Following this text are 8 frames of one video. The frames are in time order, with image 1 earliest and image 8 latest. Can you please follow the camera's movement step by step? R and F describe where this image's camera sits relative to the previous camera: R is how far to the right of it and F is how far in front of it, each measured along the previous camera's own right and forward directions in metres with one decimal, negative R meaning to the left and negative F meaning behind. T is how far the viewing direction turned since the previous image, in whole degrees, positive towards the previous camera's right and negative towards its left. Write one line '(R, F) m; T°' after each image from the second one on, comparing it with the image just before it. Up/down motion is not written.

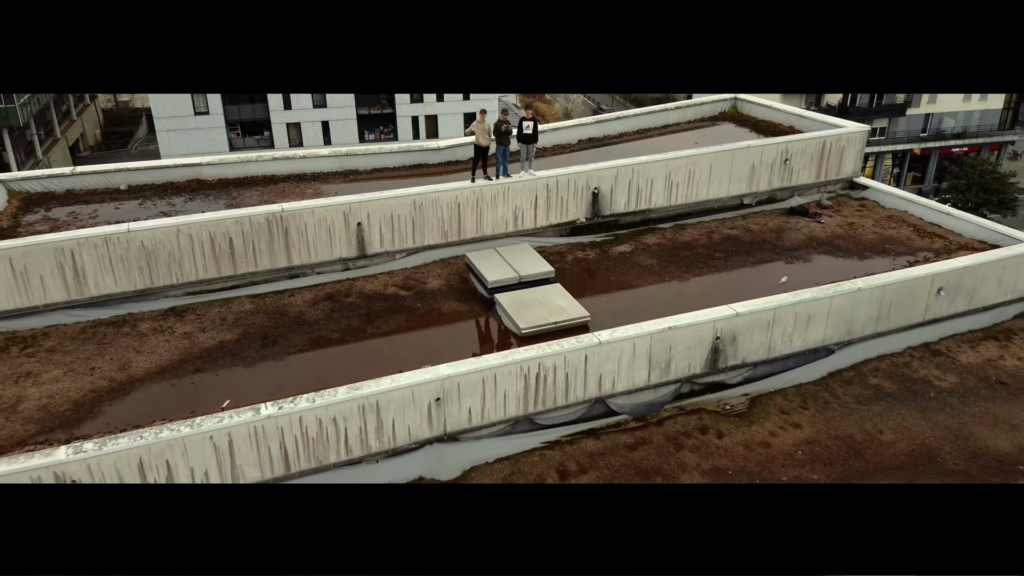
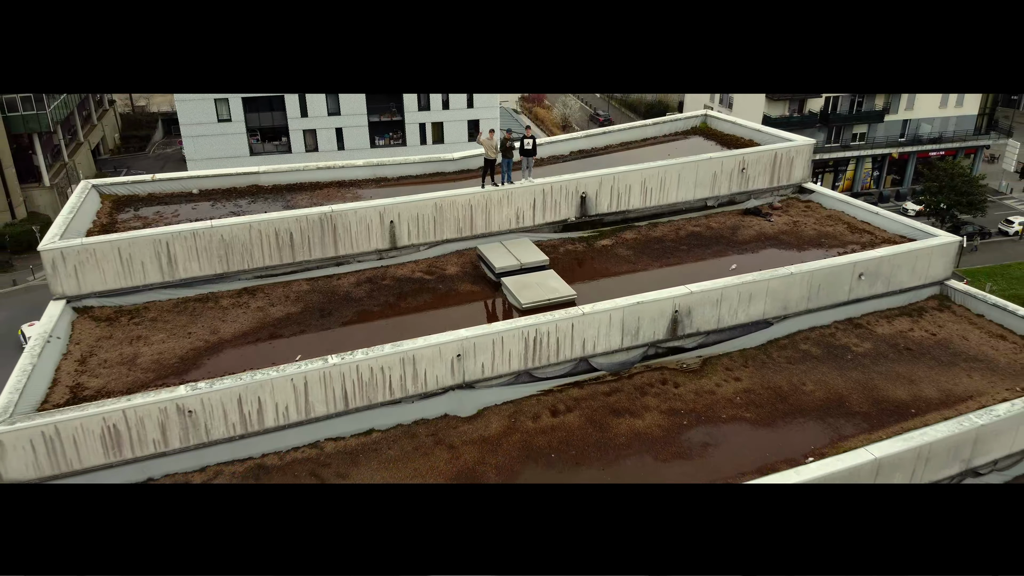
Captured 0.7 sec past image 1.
(-0.1, -2.4) m; 0°
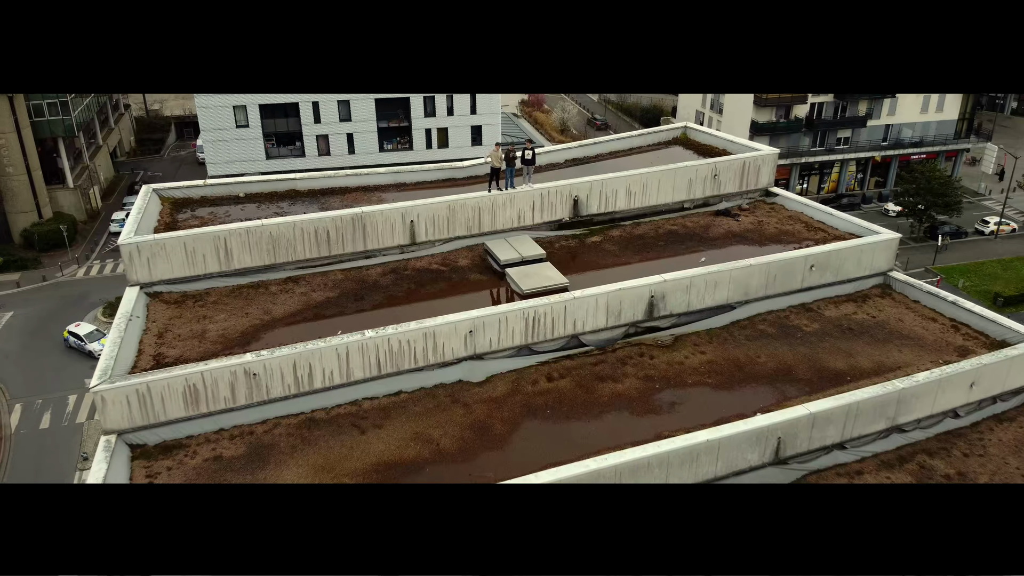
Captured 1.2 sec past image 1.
(-0.1, -2.1) m; 0°
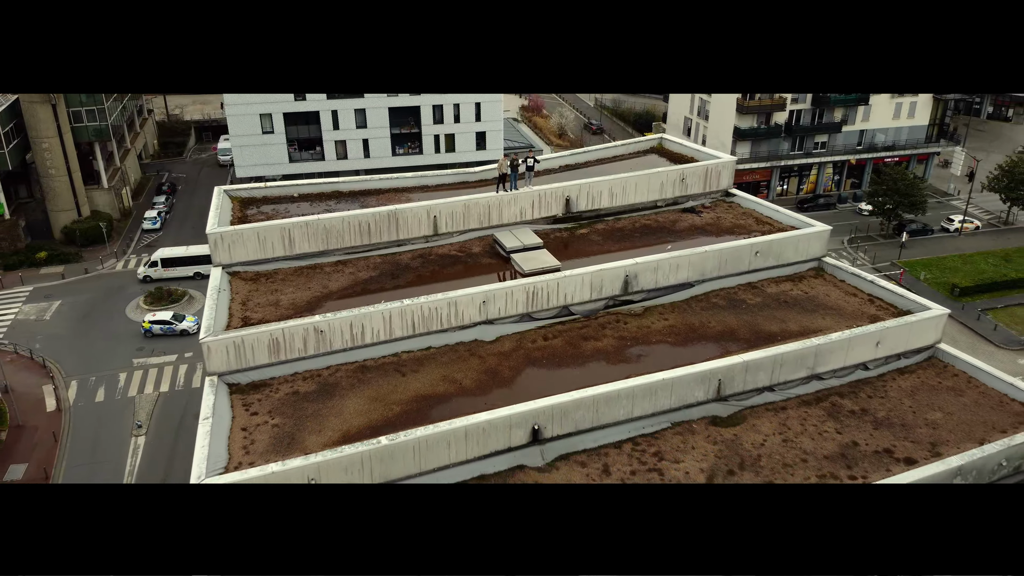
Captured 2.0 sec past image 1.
(-0.1, -3.5) m; 0°
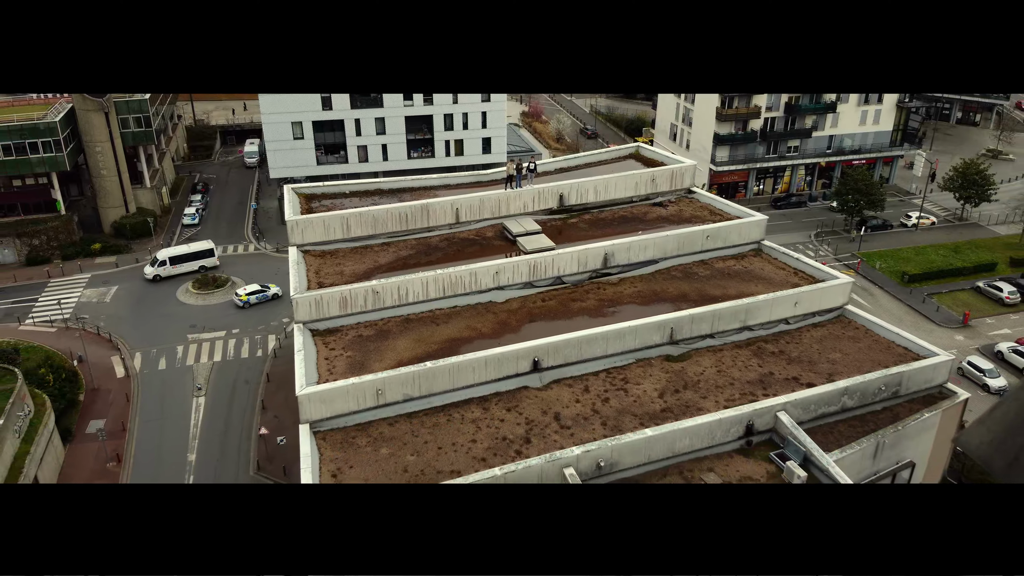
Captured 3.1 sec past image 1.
(-0.2, -5.1) m; 0°
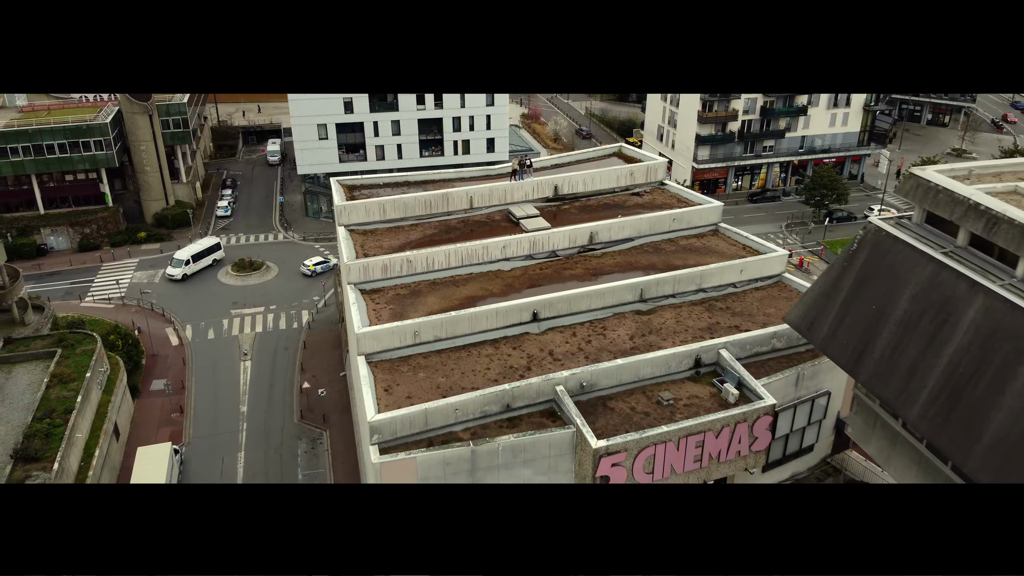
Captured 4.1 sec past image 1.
(-0.2, -5.5) m; 0°
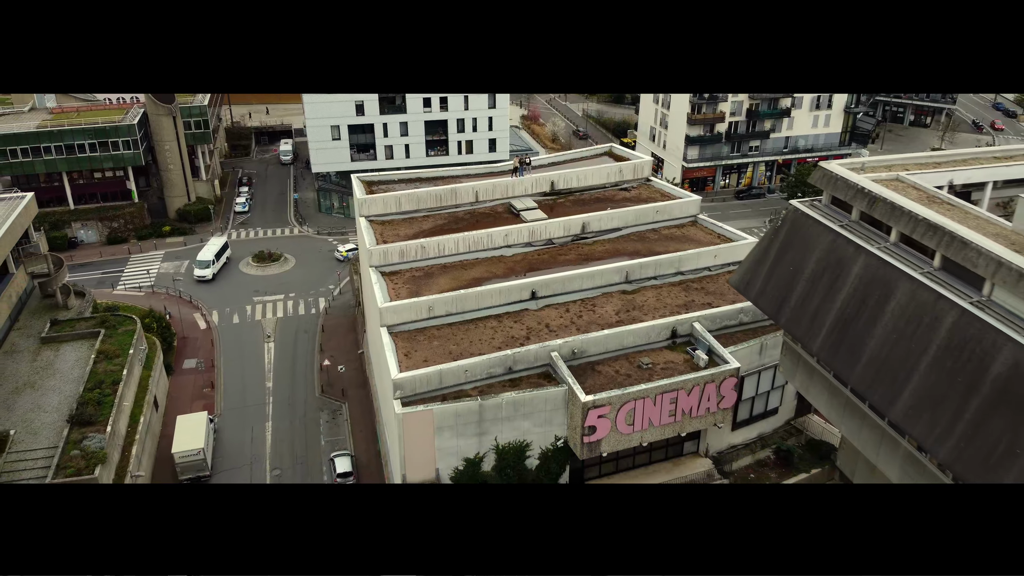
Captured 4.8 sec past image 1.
(-0.1, -3.6) m; 0°
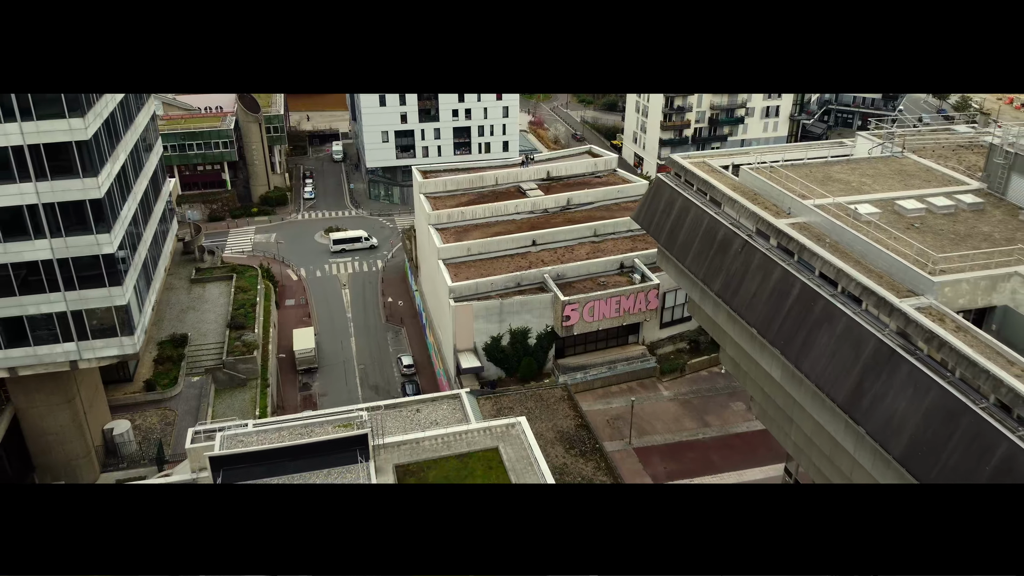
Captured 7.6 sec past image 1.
(+0.1, -15.9) m; -1°
